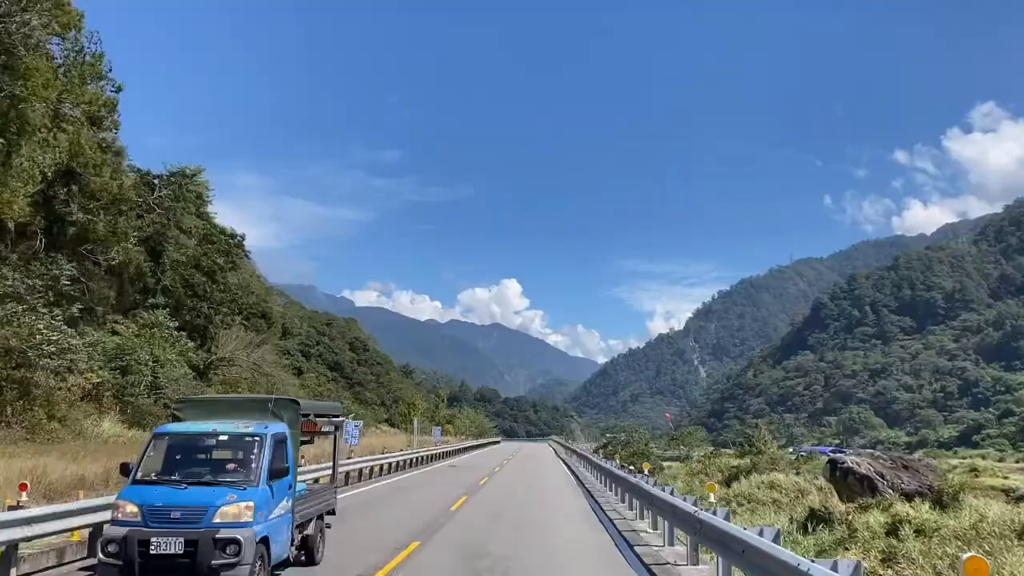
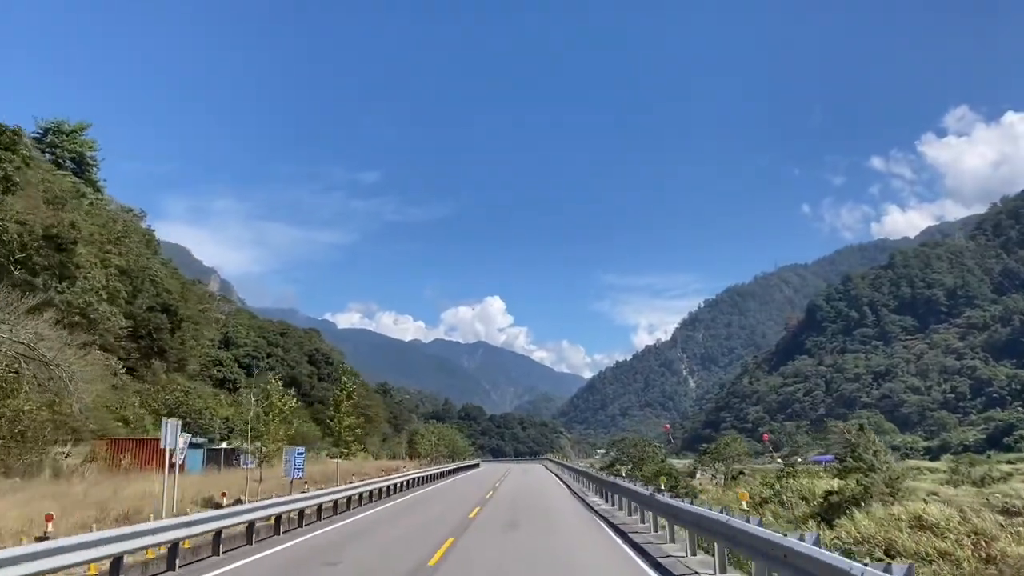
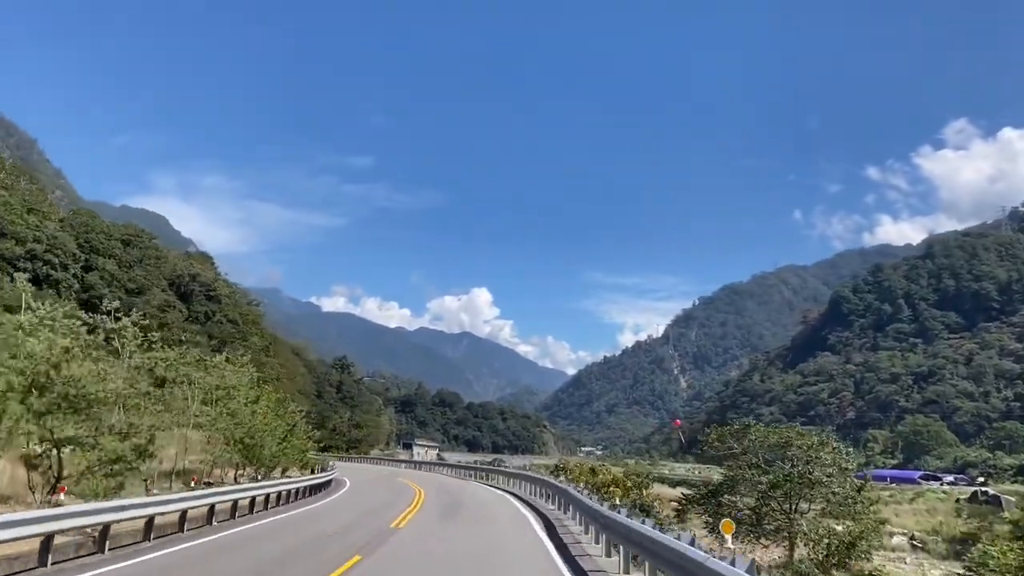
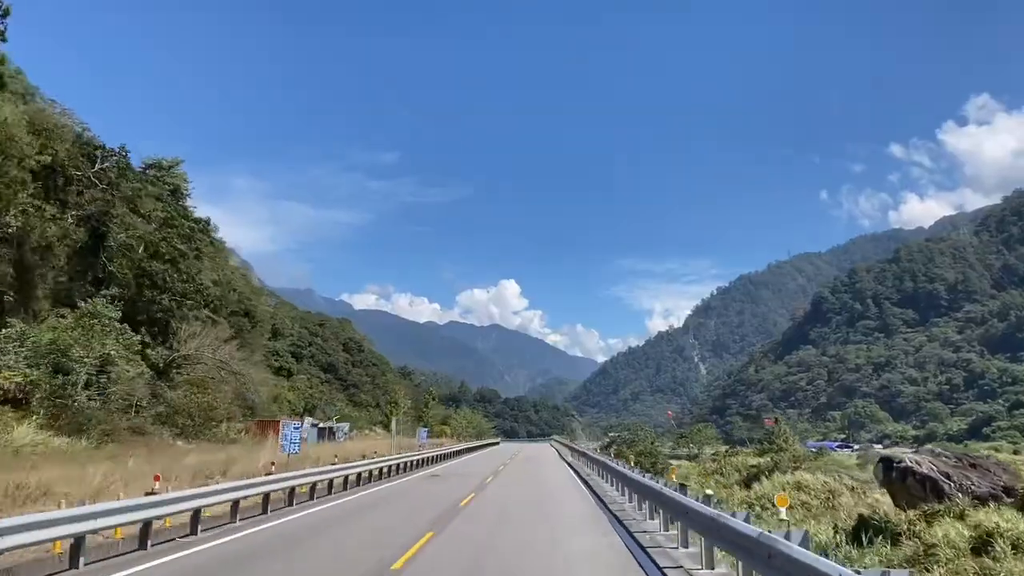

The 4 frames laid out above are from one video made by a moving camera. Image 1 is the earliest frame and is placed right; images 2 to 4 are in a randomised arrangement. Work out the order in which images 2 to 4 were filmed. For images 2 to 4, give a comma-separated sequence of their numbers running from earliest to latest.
4, 2, 3
